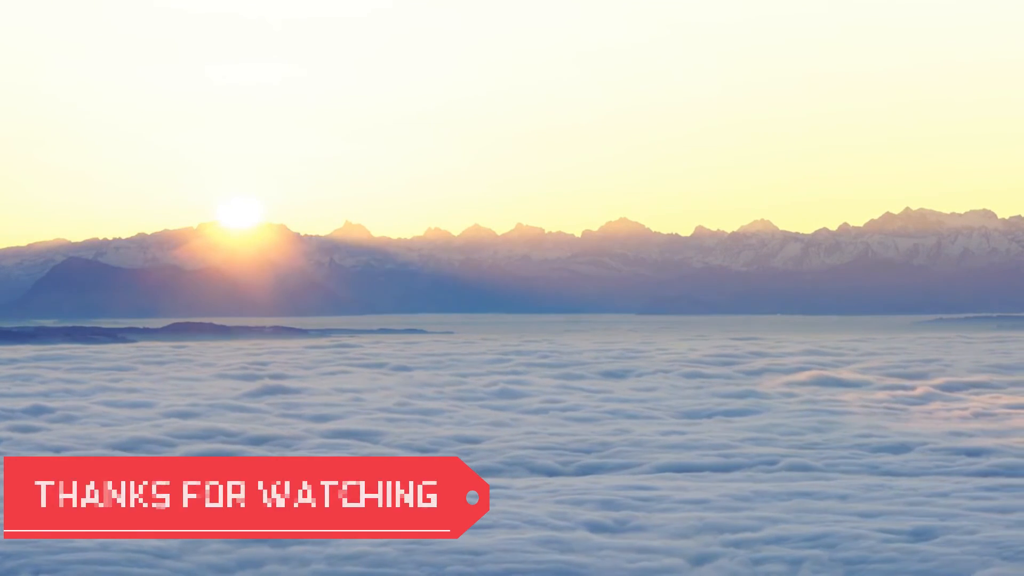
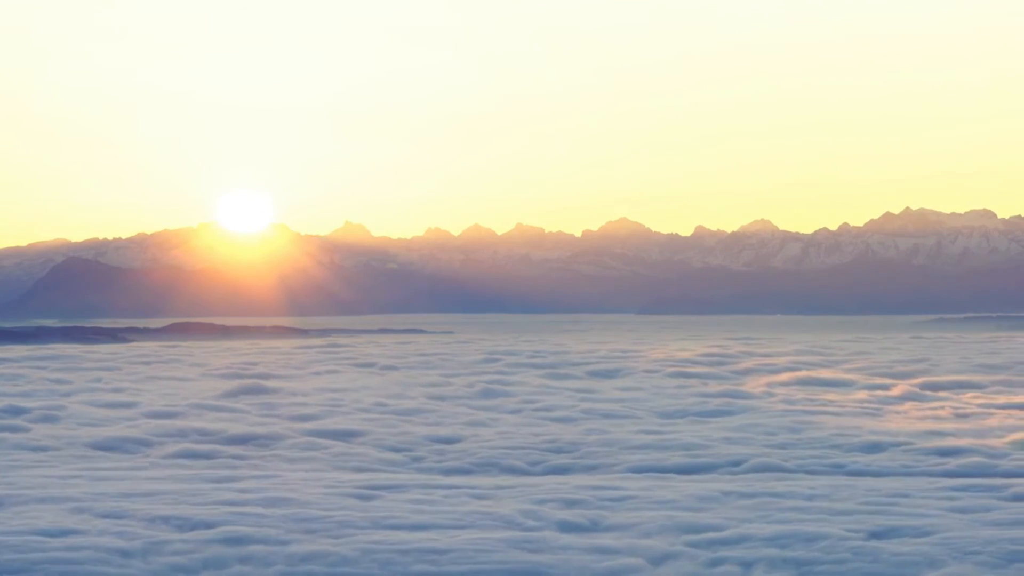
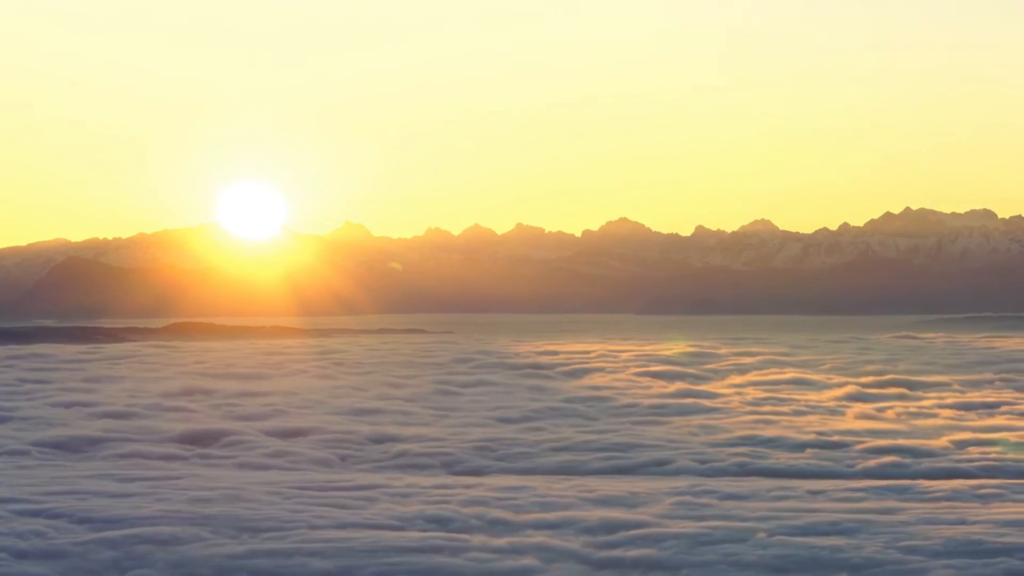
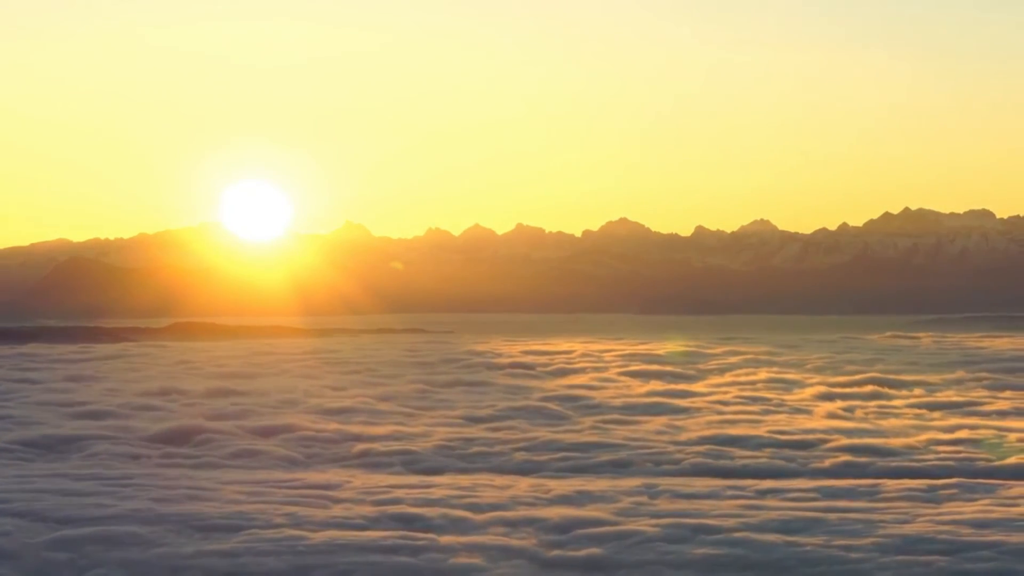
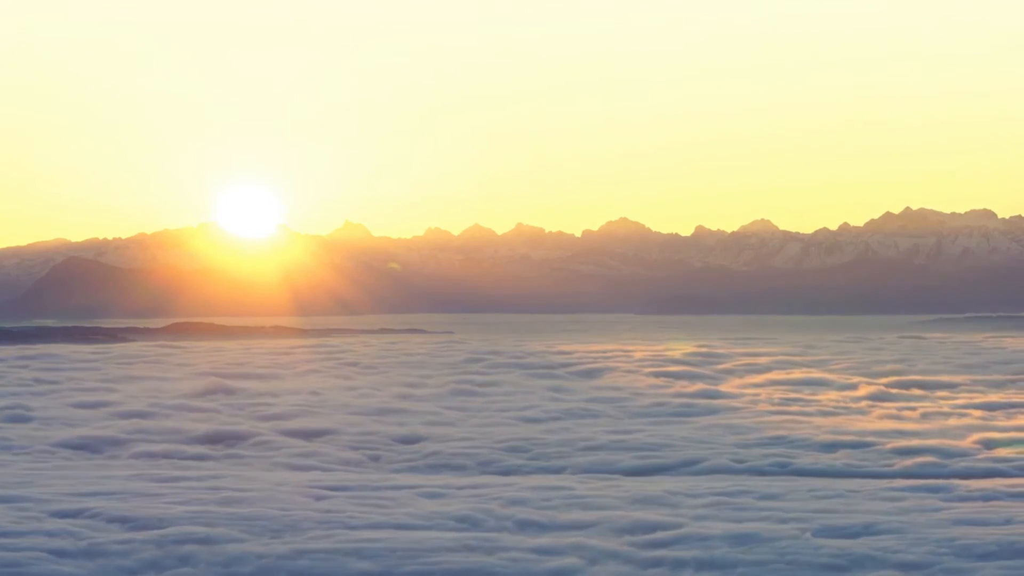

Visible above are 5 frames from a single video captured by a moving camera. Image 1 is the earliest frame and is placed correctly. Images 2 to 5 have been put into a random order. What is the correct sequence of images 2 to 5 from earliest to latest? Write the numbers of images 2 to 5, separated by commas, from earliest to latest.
2, 5, 3, 4
